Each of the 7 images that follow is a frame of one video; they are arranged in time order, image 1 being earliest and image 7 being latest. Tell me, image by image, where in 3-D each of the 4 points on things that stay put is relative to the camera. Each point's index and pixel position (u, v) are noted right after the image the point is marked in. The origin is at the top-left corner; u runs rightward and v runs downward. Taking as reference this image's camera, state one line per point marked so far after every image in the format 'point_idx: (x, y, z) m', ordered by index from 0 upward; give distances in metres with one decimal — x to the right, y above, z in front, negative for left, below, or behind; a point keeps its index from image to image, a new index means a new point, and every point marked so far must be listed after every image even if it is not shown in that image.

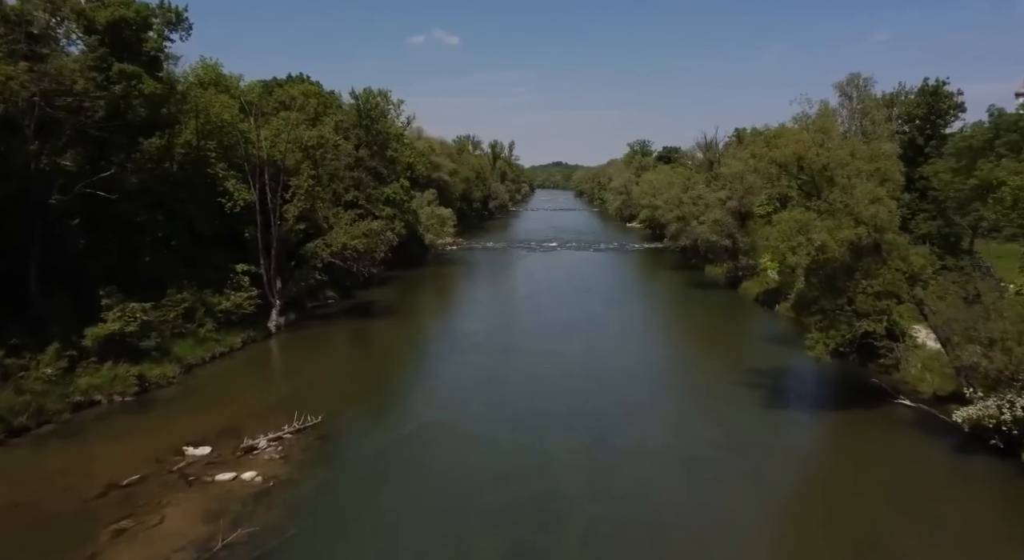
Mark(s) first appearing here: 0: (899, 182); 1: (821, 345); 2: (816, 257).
0: (+11.6, +2.9, +20.0) m
1: (+9.3, -1.9, +19.8) m
2: (+8.8, +0.7, +19.3) m
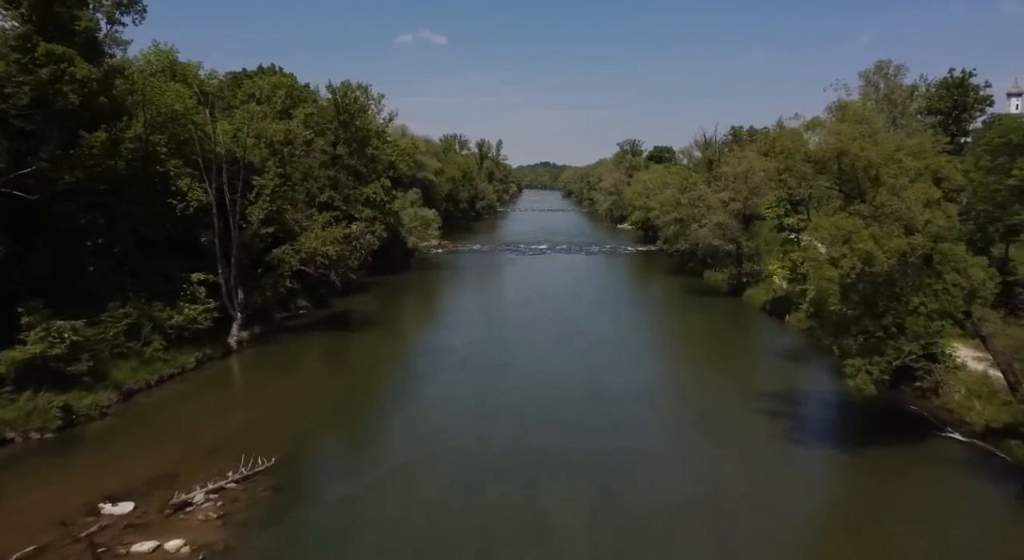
0: (+11.3, +2.5, +17.1) m
1: (+9.0, -2.4, +16.9) m
2: (+8.6, +0.2, +16.3) m
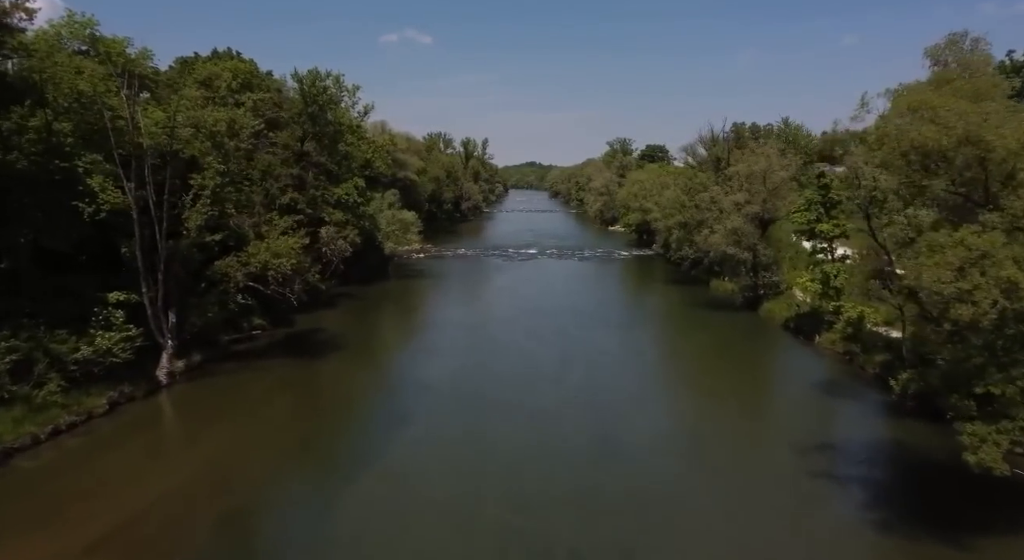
0: (+11.2, +1.8, +12.5) m
1: (+8.9, -3.0, +12.3) m
2: (+8.5, -0.4, +11.7) m
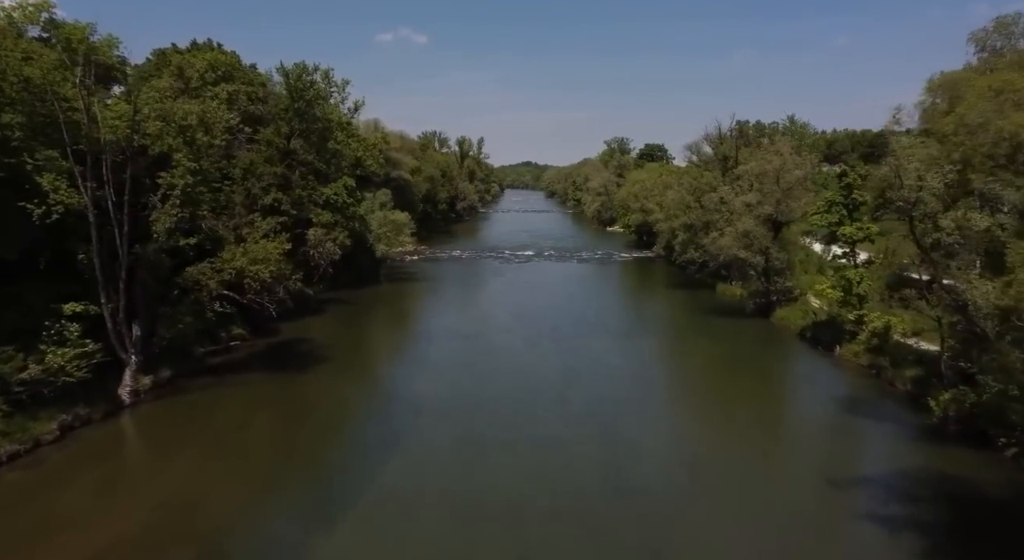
0: (+11.3, +1.6, +10.4) m
1: (+8.9, -3.3, +10.2) m
2: (+8.5, -0.7, +9.6) m
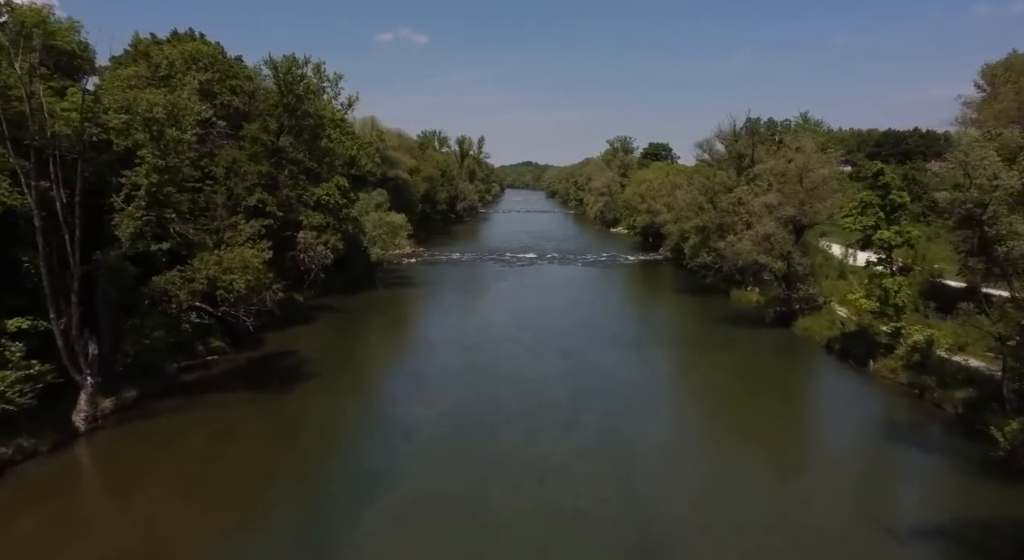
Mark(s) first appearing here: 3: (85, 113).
0: (+11.4, +1.2, +8.0) m
1: (+9.0, -3.7, +7.7) m
2: (+8.6, -1.1, +7.2) m
3: (-12.4, +4.9, +19.6) m
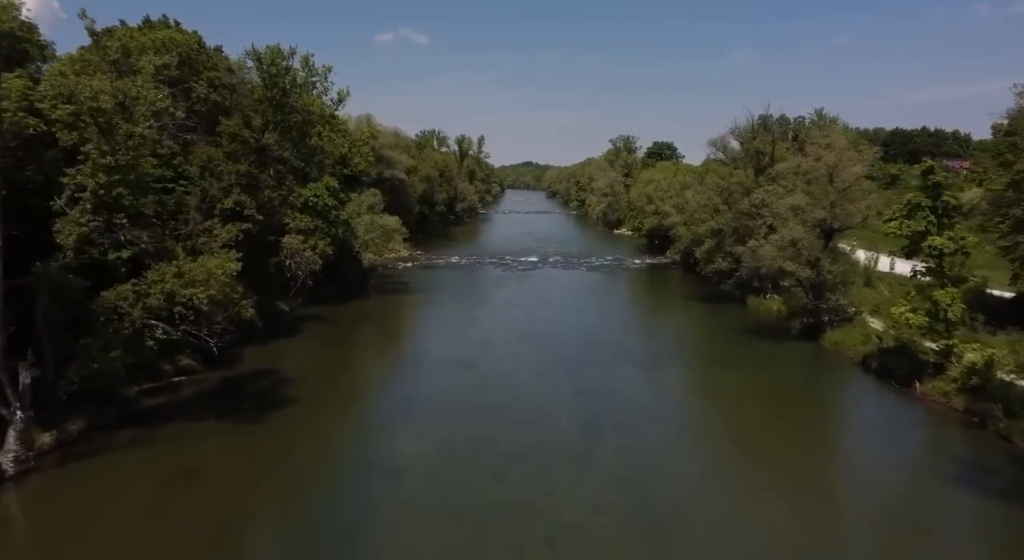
0: (+11.5, +0.8, +5.2) m
1: (+9.1, -4.1, +4.9) m
2: (+8.7, -1.4, +4.4) m
3: (-12.3, +4.5, +16.8) m
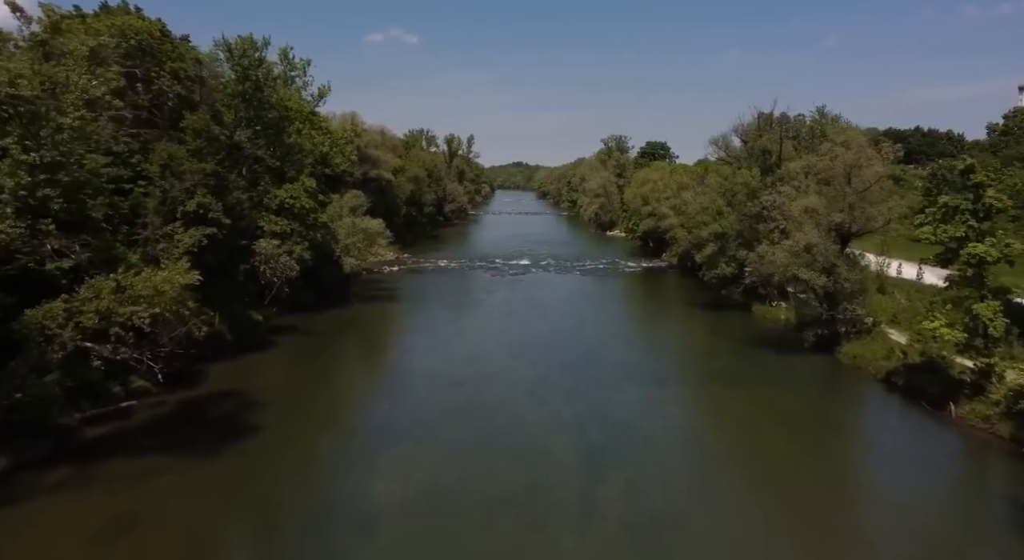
0: (+11.4, +0.5, +3.0) m
1: (+9.1, -4.4, +2.7) m
2: (+8.7, -1.8, +2.1) m
3: (-12.5, +4.1, +14.2) m
